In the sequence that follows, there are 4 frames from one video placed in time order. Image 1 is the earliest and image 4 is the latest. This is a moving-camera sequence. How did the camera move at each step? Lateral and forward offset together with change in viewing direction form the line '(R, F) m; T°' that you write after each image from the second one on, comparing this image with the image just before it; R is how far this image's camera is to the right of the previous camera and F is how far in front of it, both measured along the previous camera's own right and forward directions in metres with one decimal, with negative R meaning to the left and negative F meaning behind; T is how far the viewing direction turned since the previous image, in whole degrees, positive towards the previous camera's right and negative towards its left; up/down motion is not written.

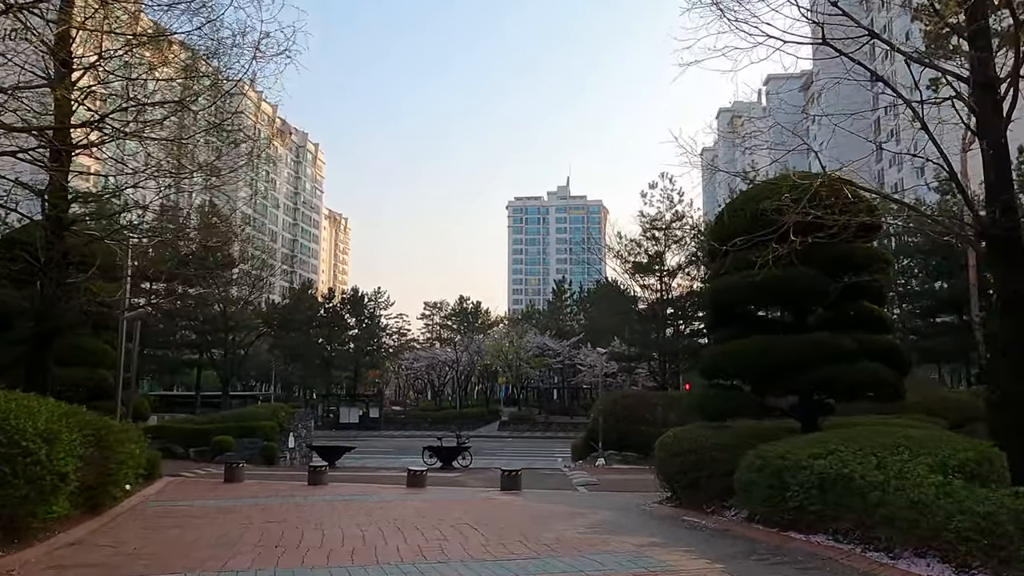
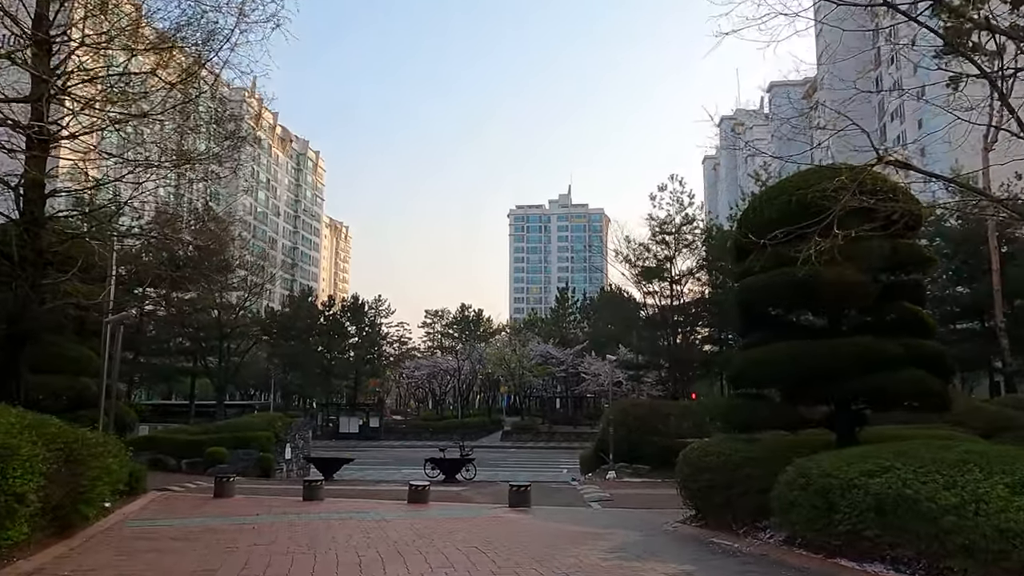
(-0.1, +0.9) m; 0°
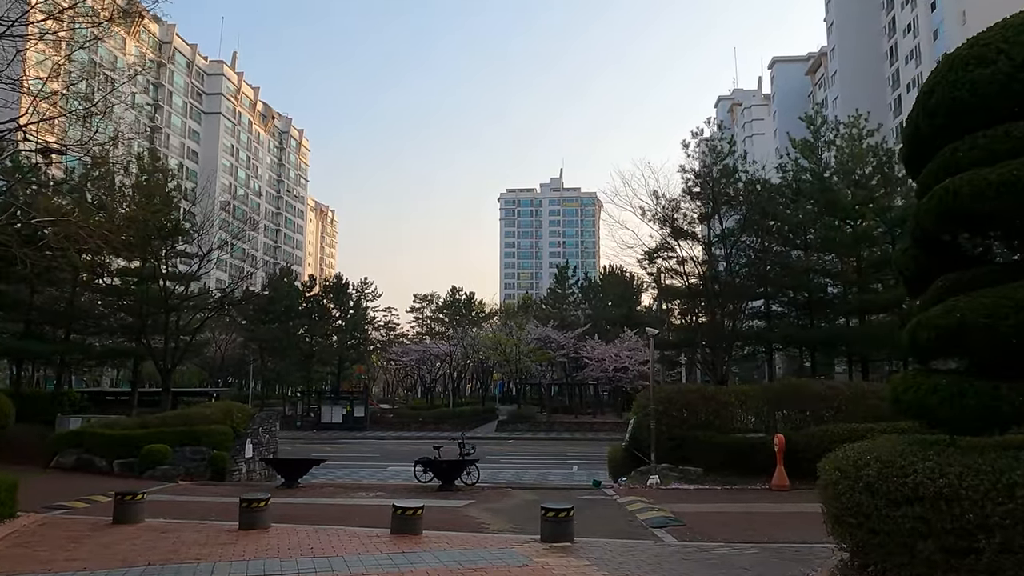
(-0.5, +4.4) m; +1°
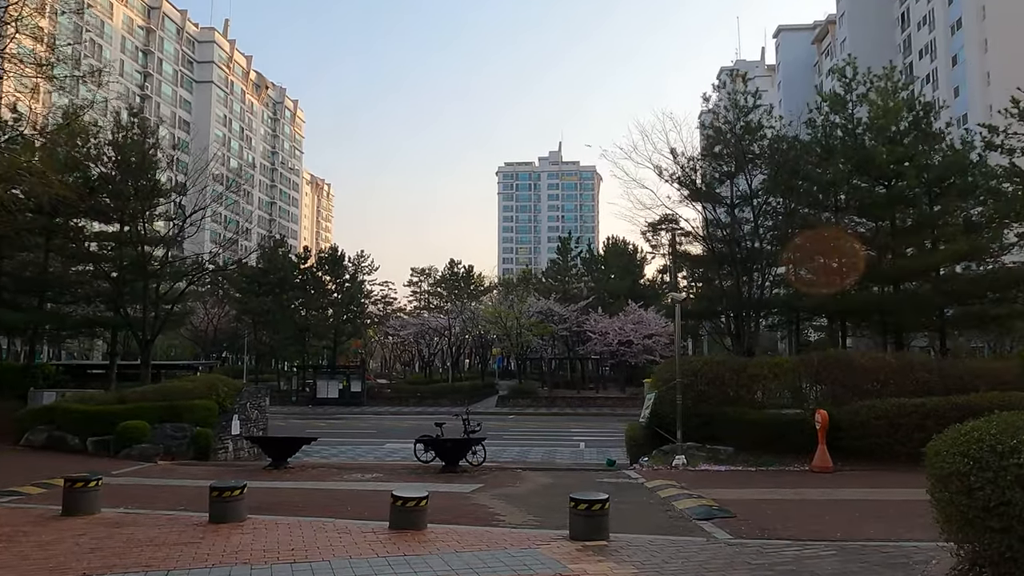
(-0.3, +1.6) m; 0°
